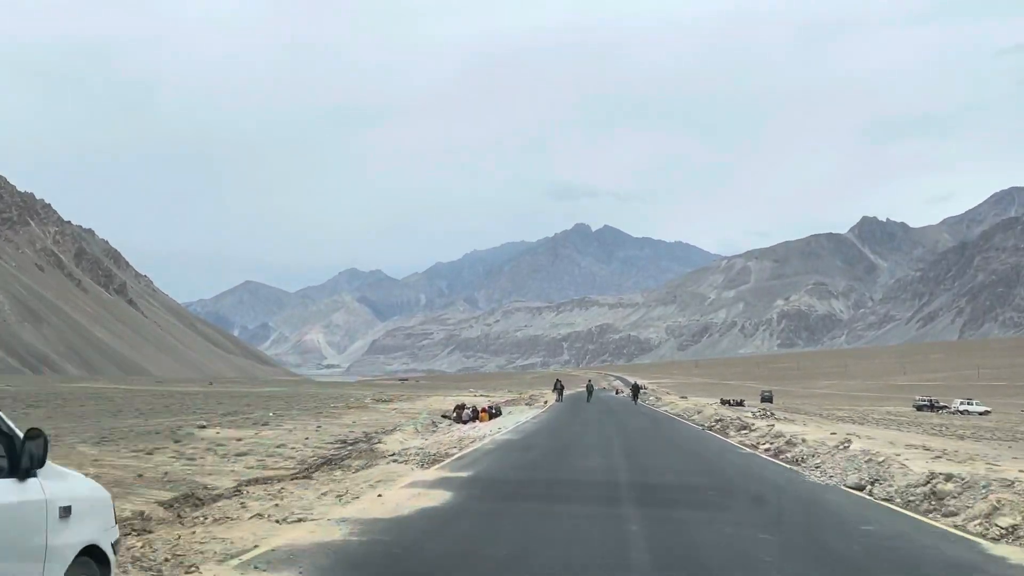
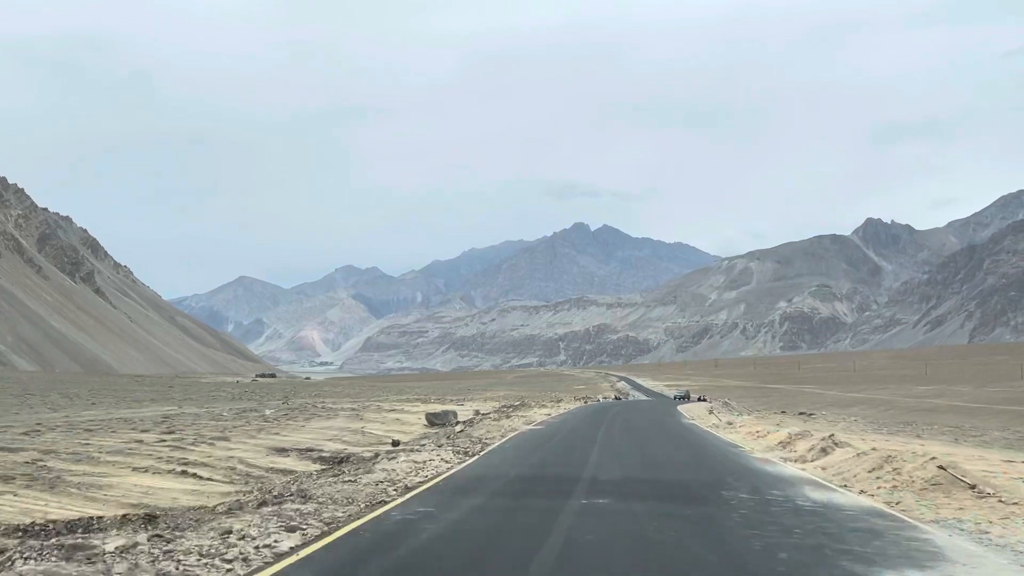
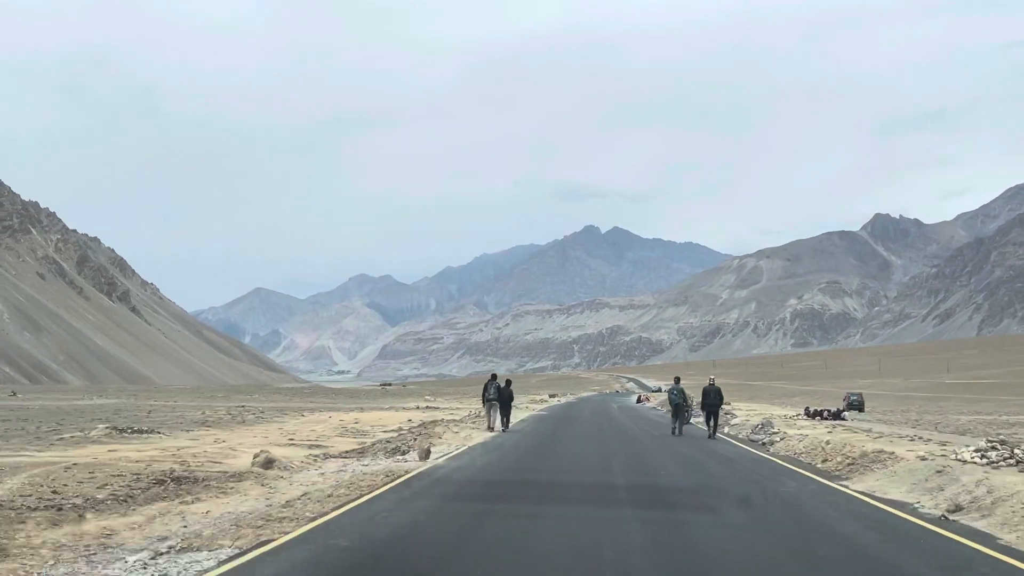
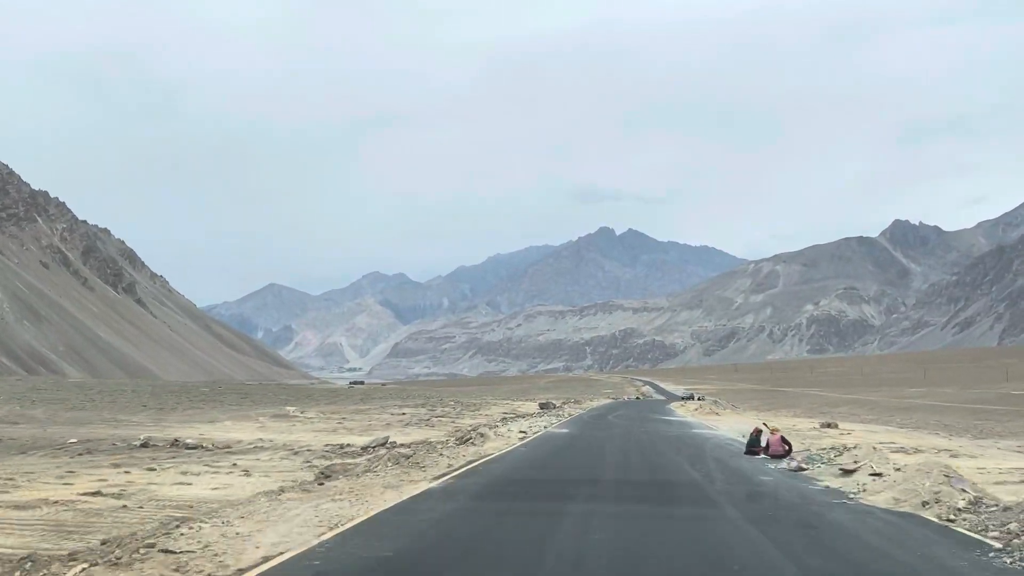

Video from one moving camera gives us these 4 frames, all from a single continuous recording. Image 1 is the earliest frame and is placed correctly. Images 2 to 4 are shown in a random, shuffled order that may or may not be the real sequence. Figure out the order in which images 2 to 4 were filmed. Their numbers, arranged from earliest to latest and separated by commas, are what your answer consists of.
3, 4, 2
